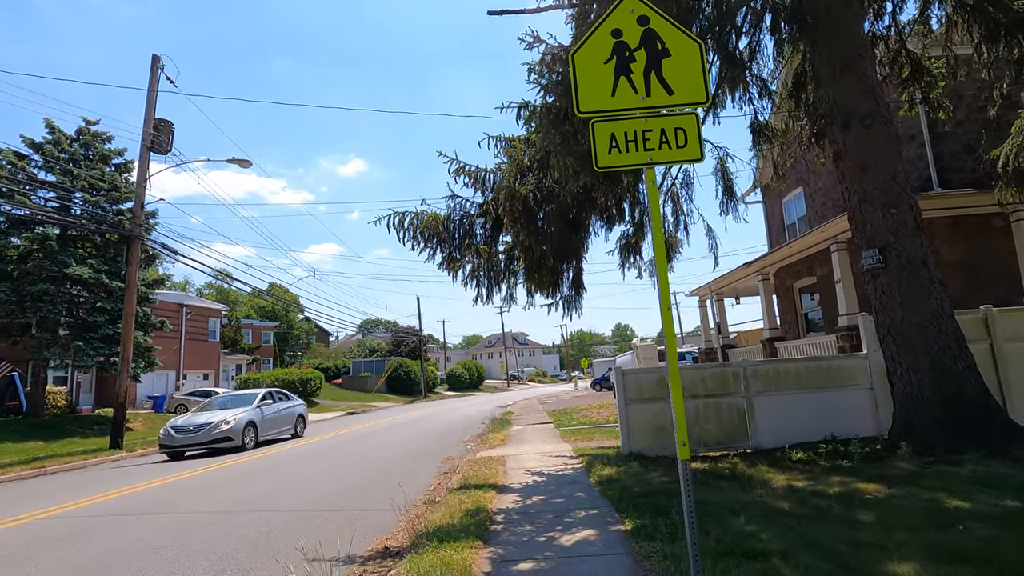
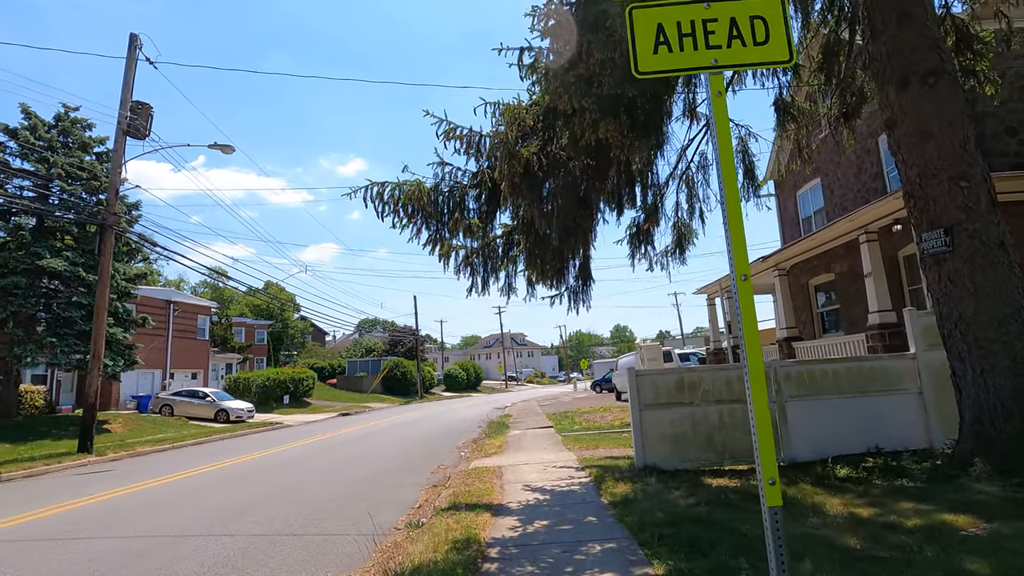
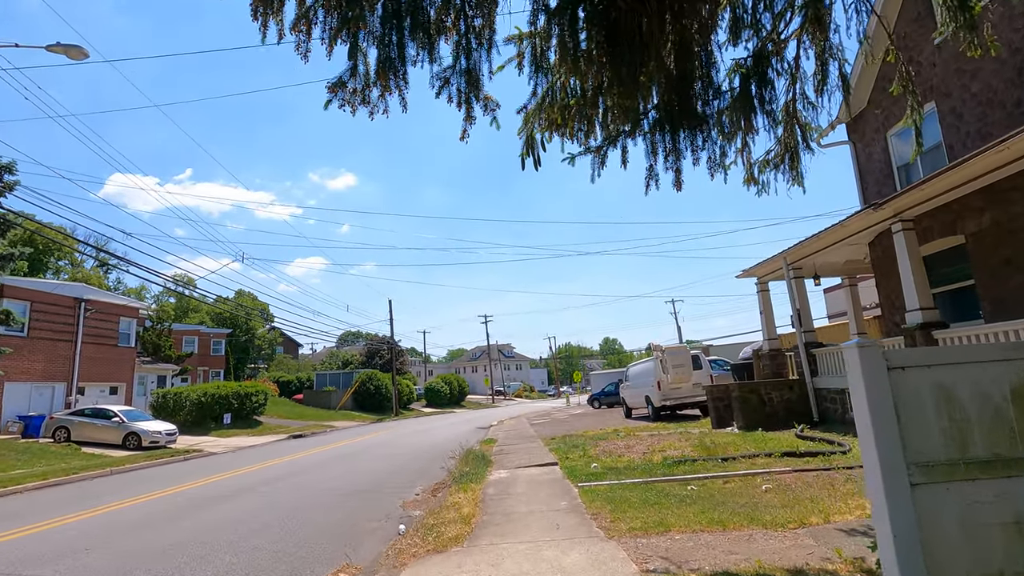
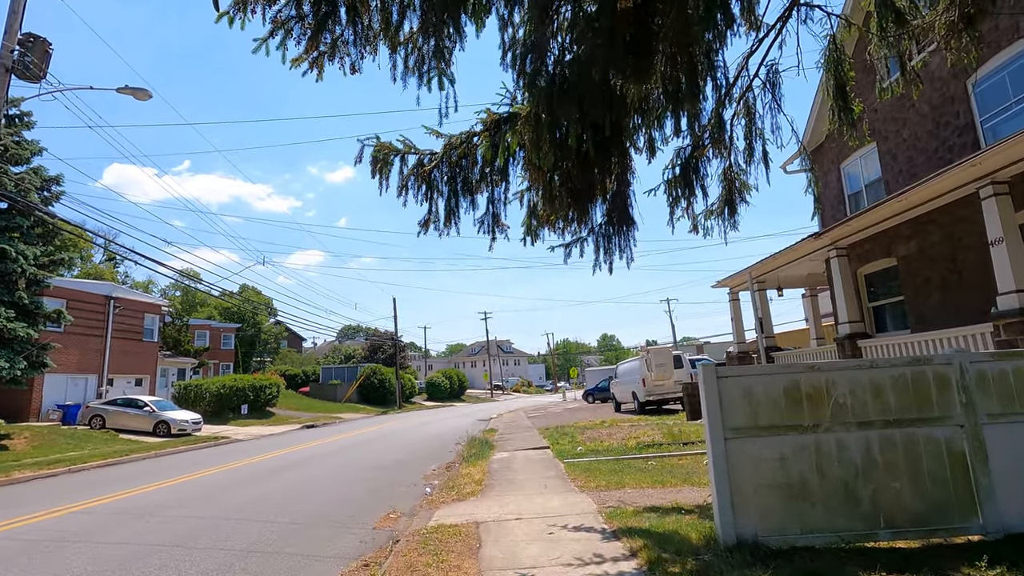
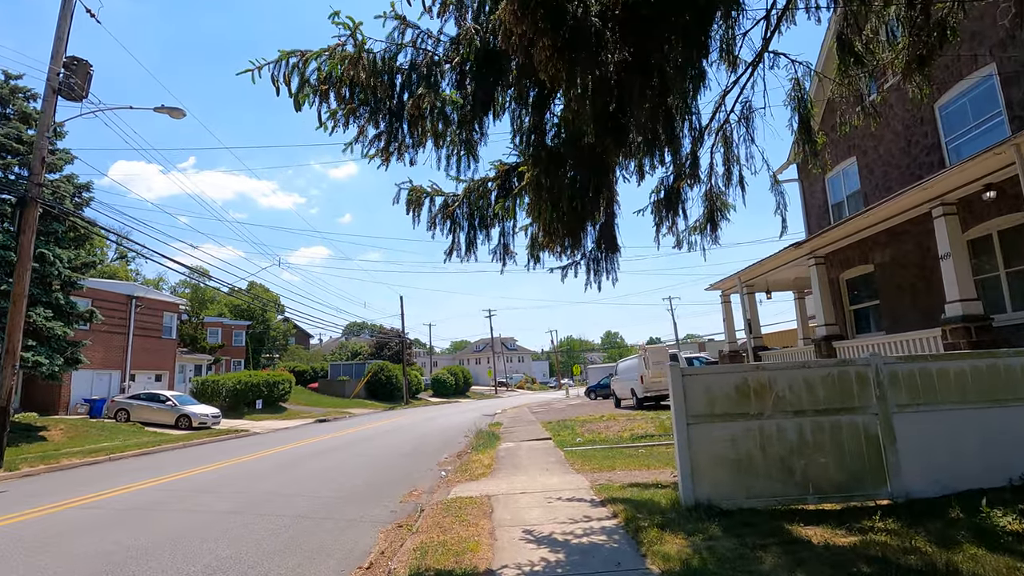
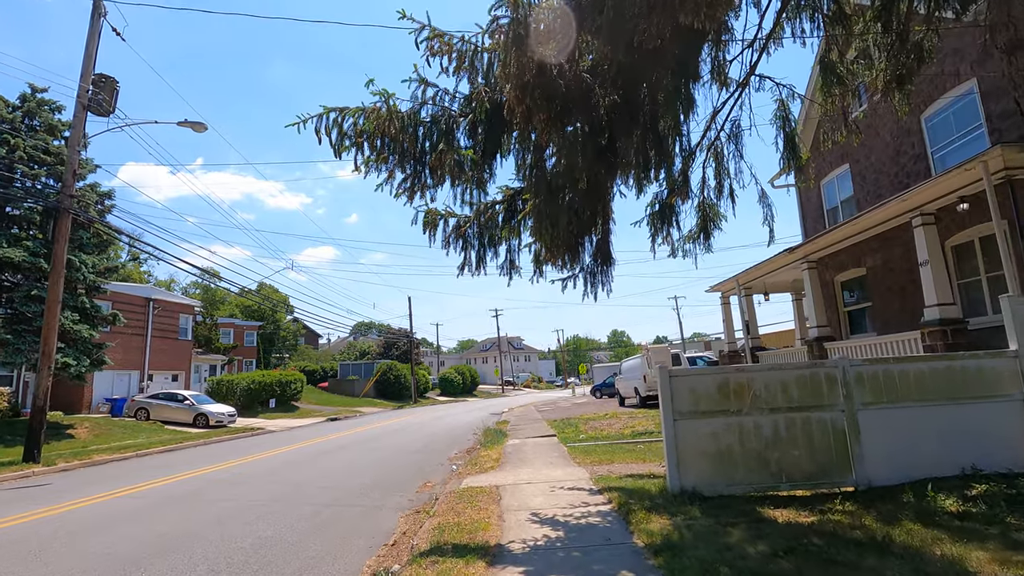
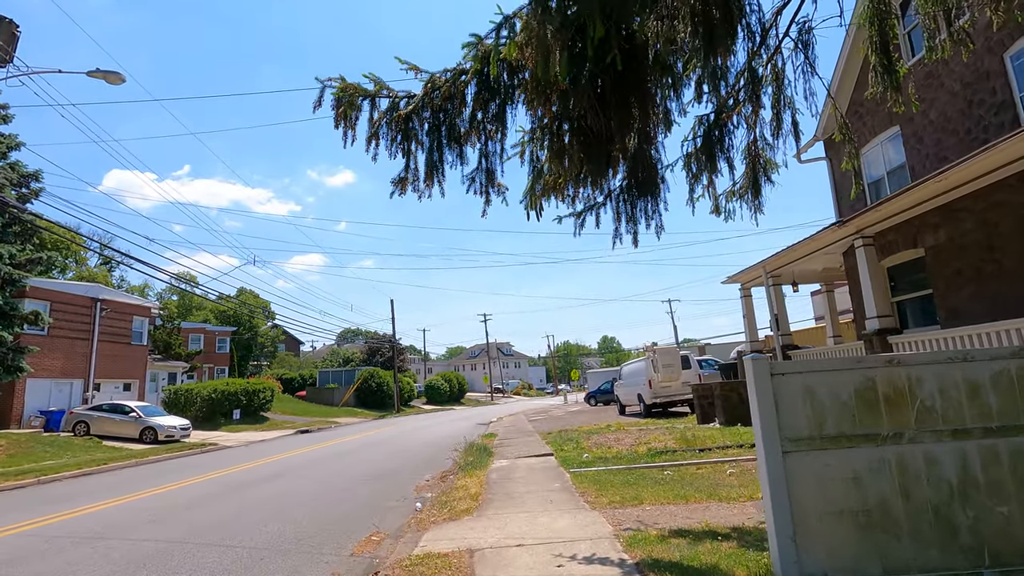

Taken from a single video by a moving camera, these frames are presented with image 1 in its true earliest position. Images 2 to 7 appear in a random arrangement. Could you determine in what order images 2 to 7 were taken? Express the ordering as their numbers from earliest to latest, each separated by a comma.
2, 6, 5, 4, 7, 3
